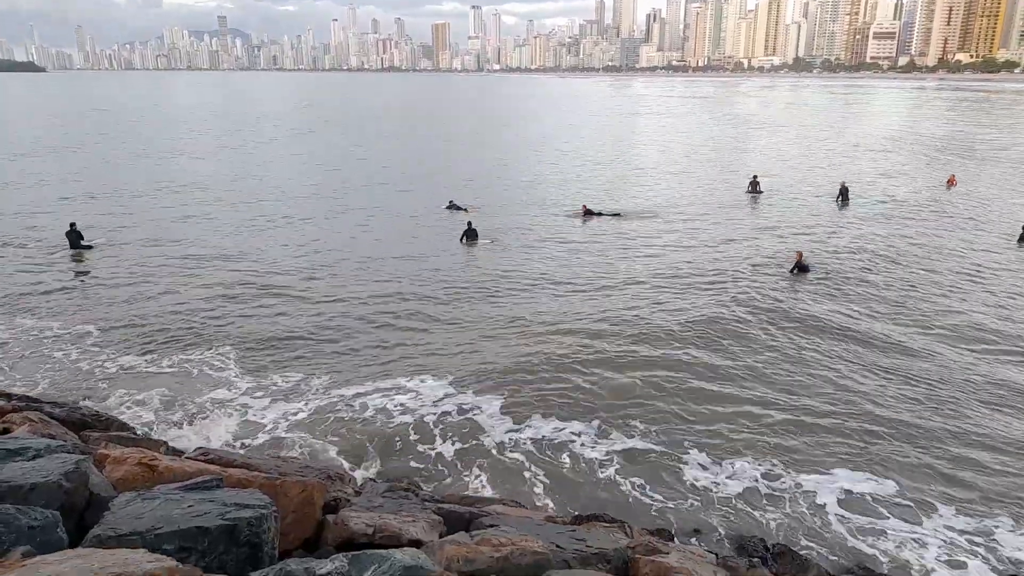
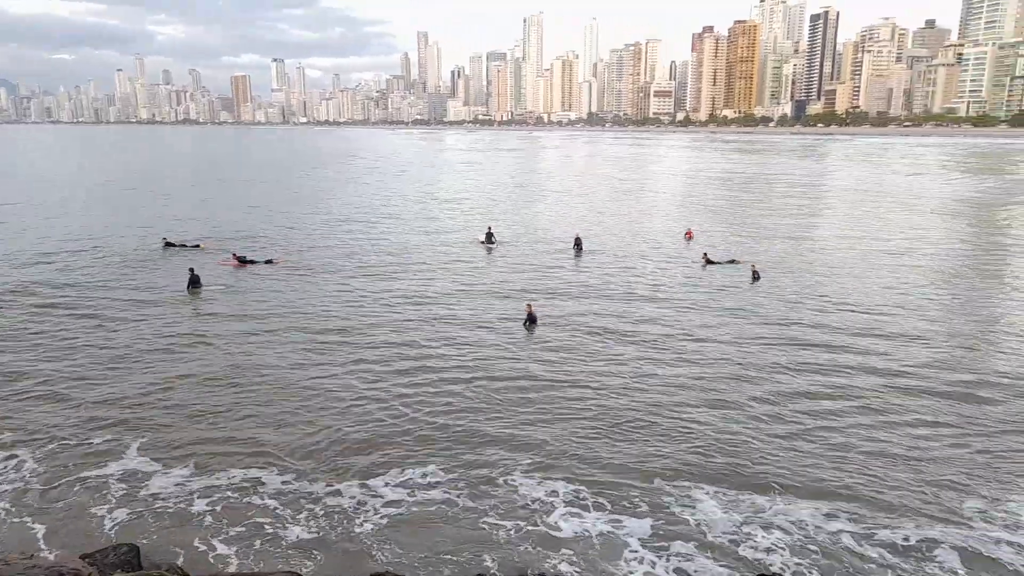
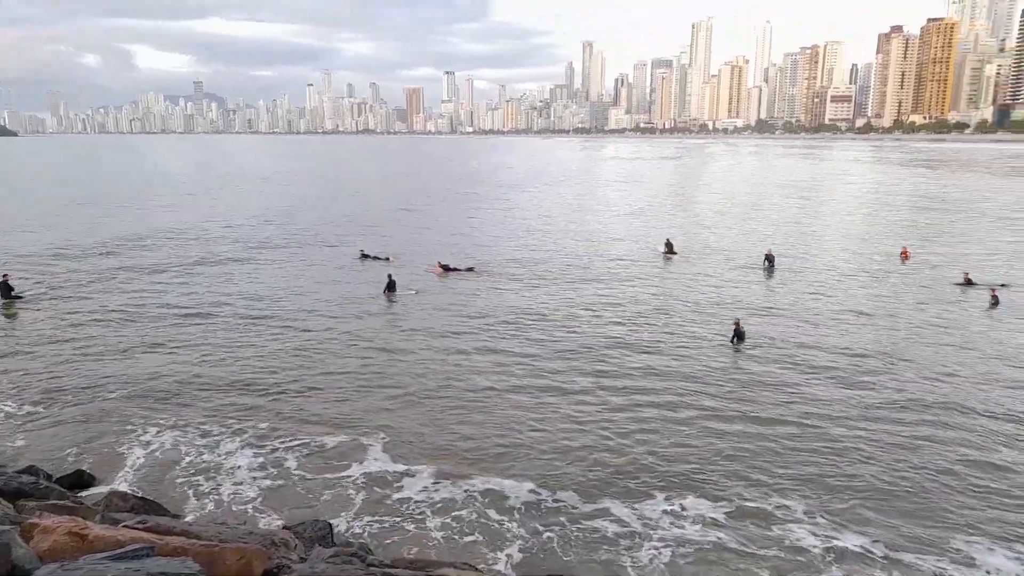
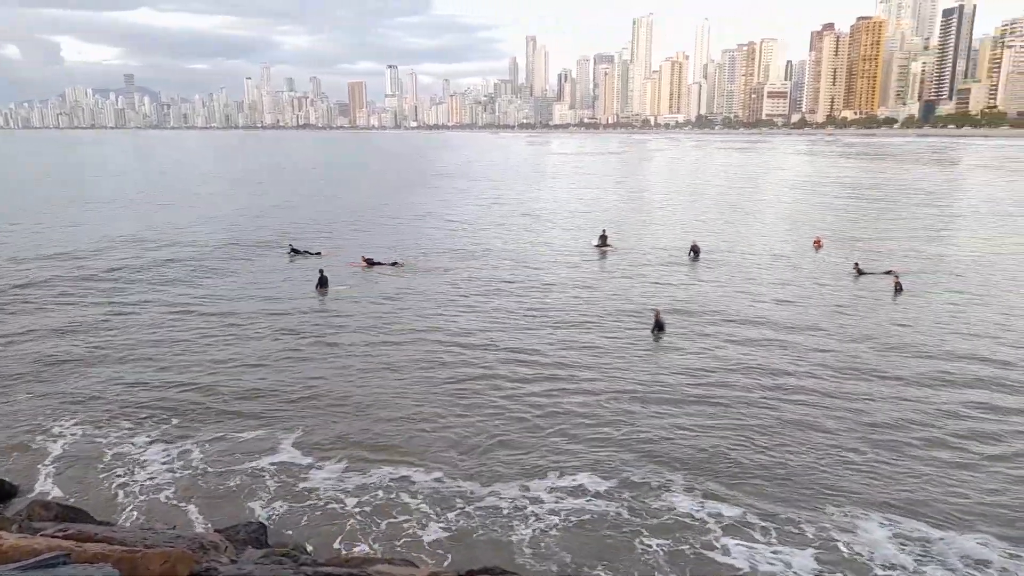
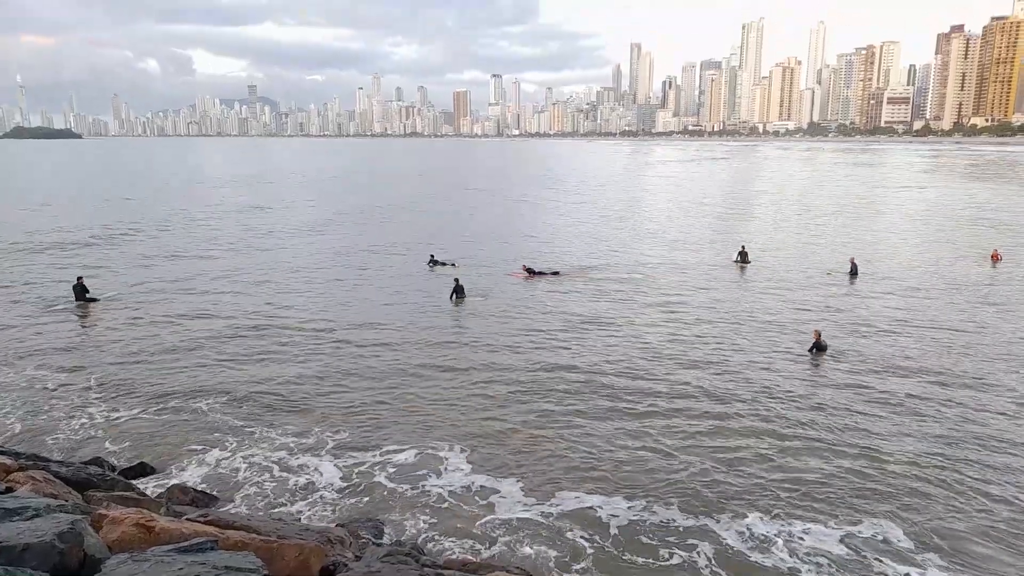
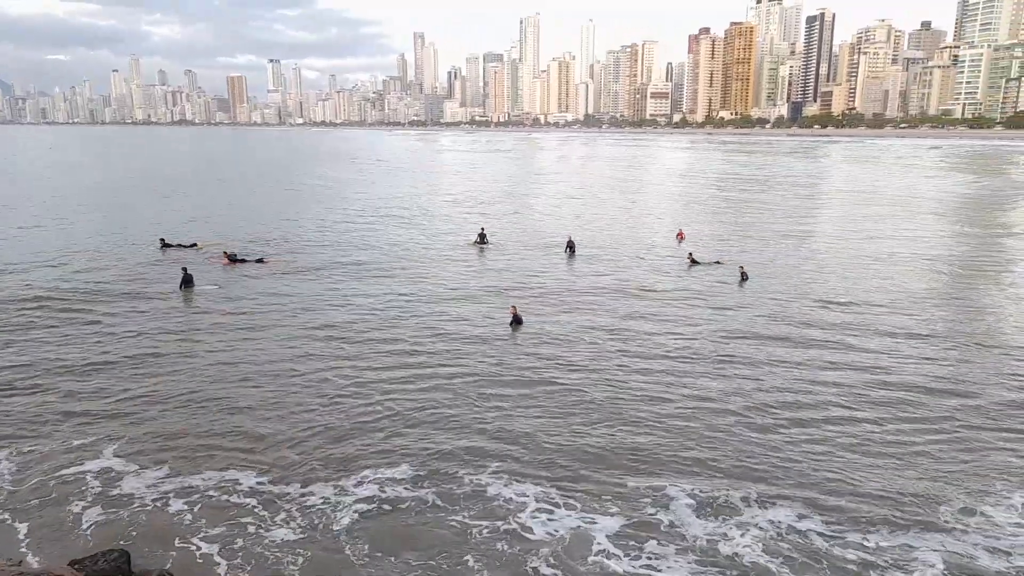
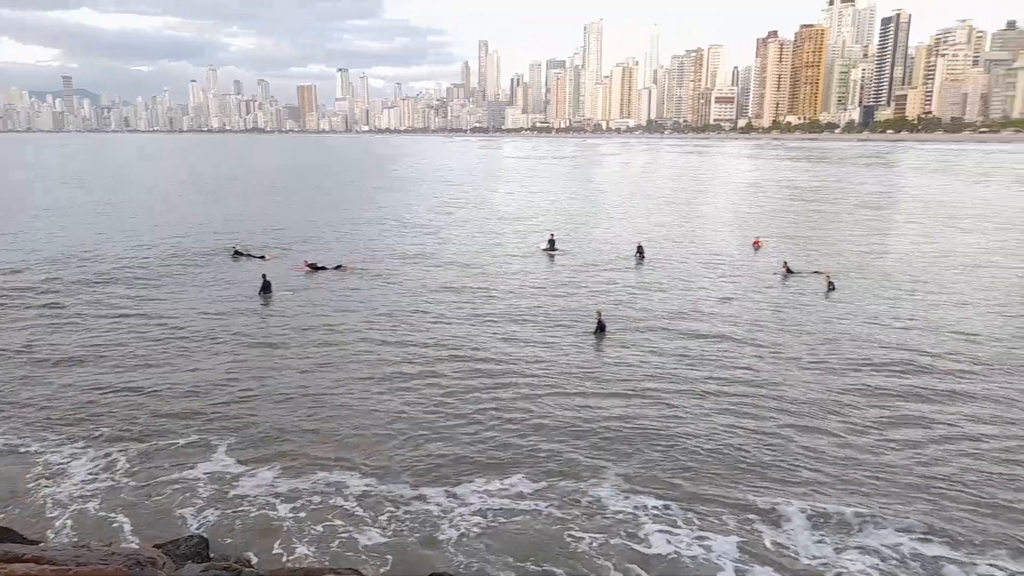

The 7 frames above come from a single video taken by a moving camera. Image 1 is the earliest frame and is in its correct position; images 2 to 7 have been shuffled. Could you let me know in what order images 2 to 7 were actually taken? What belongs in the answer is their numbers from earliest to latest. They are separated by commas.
5, 3, 4, 7, 2, 6
